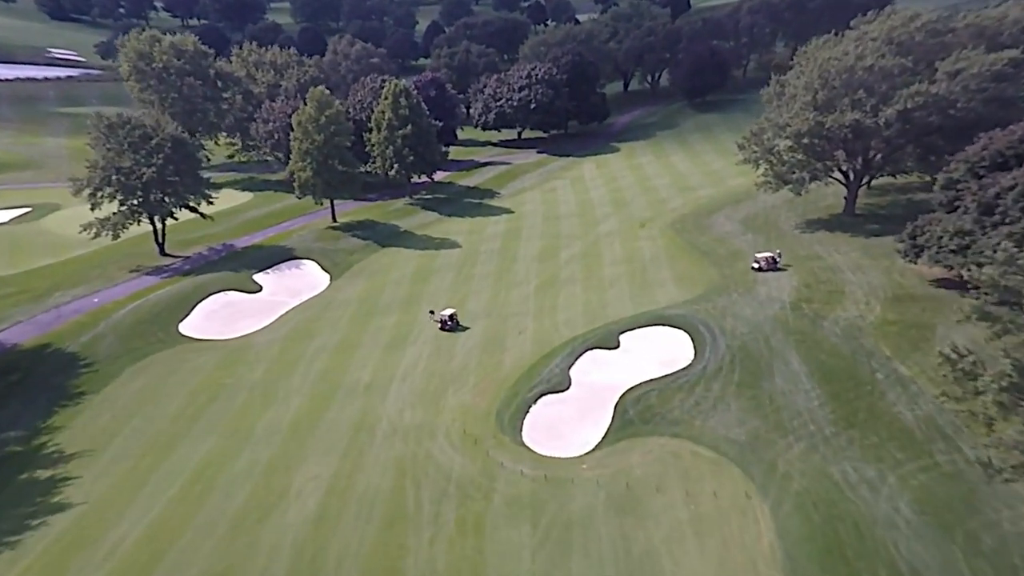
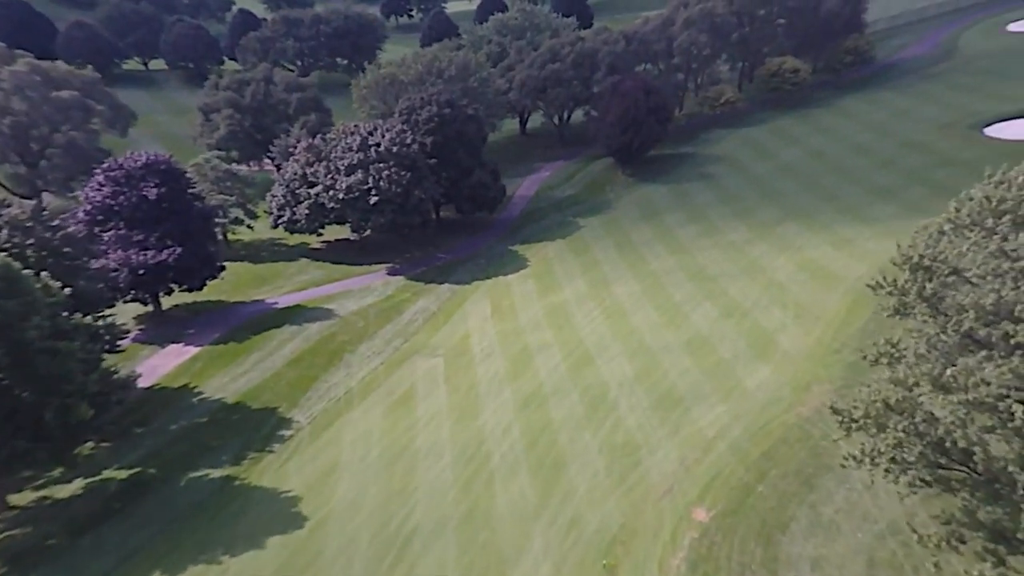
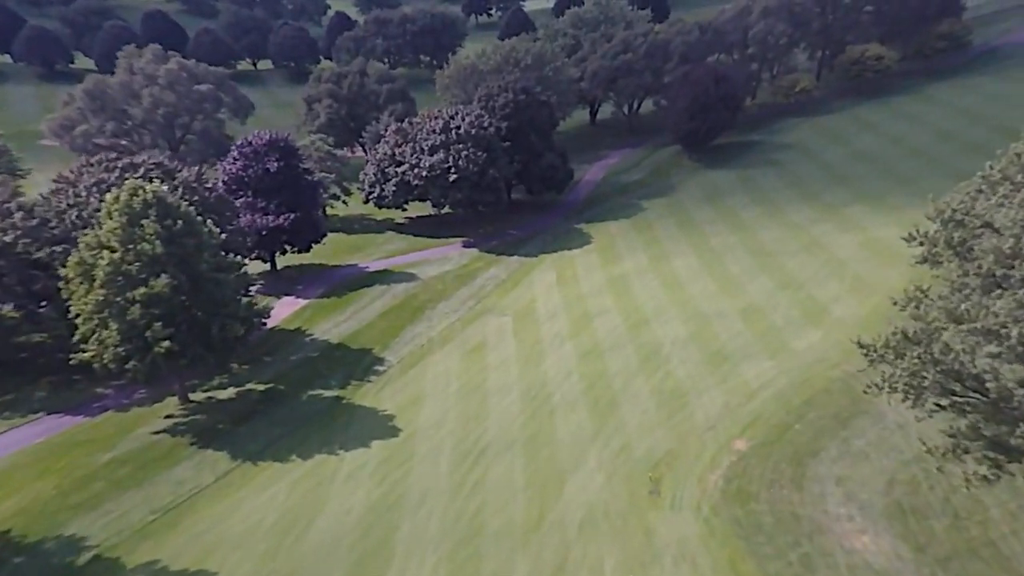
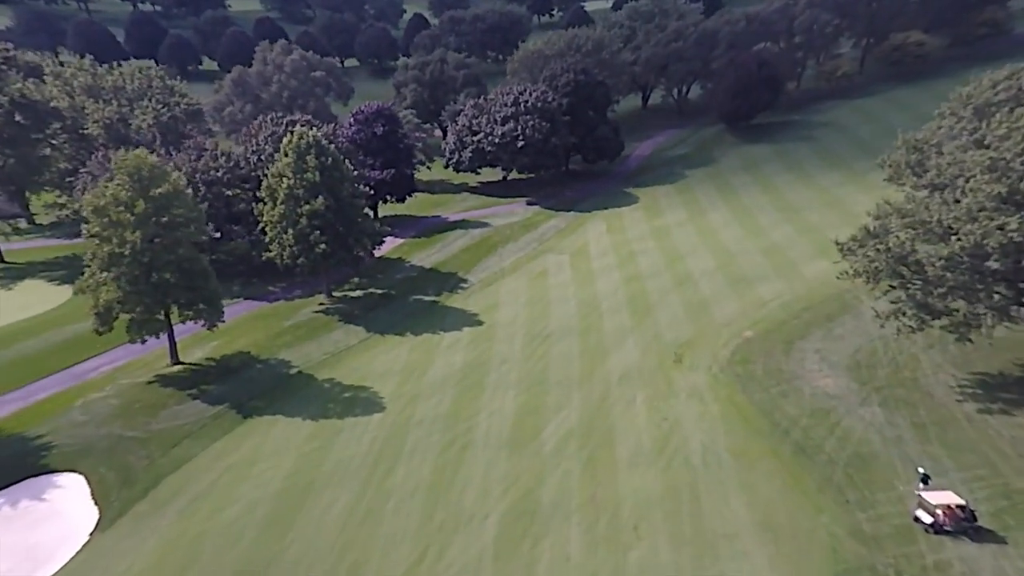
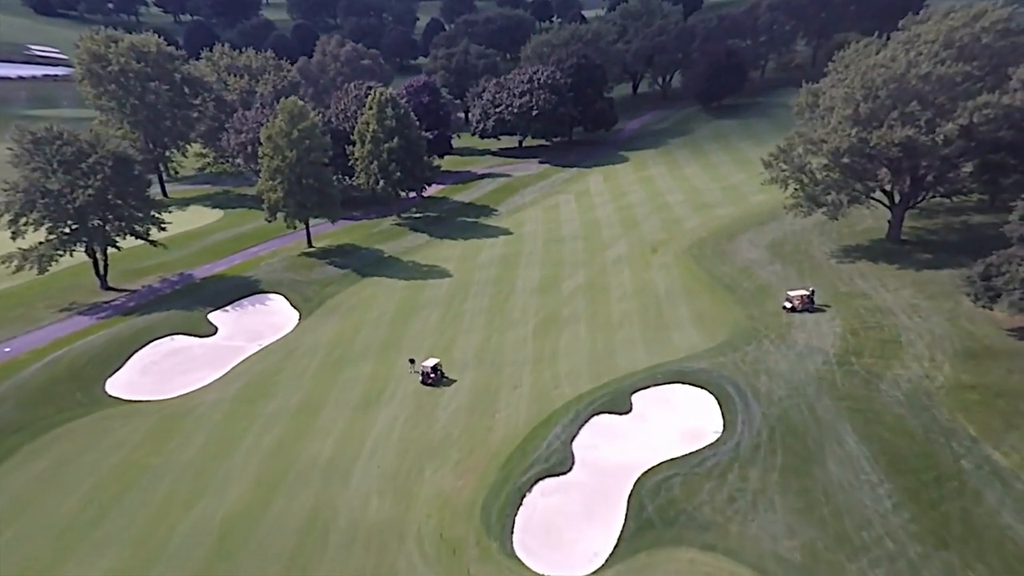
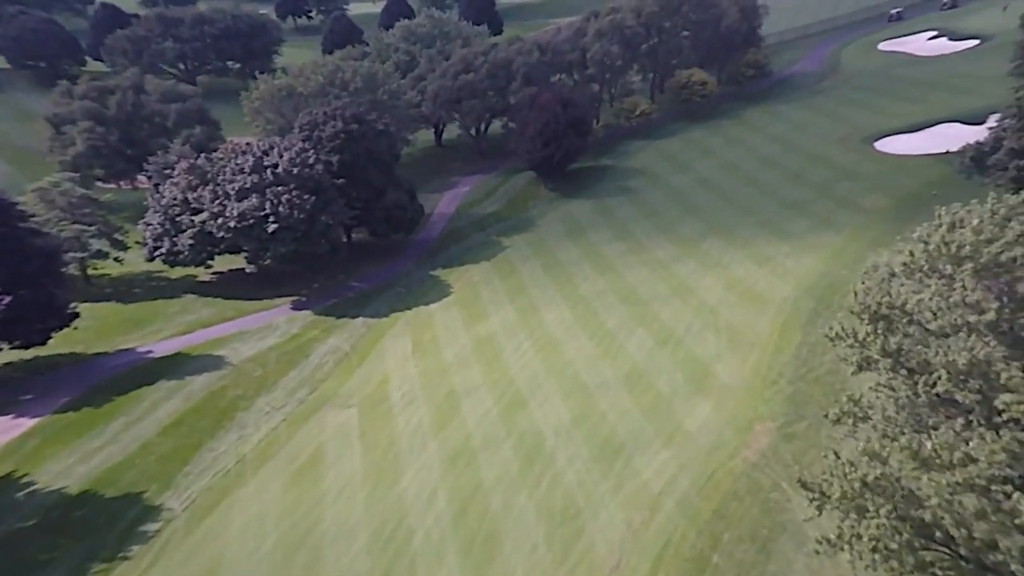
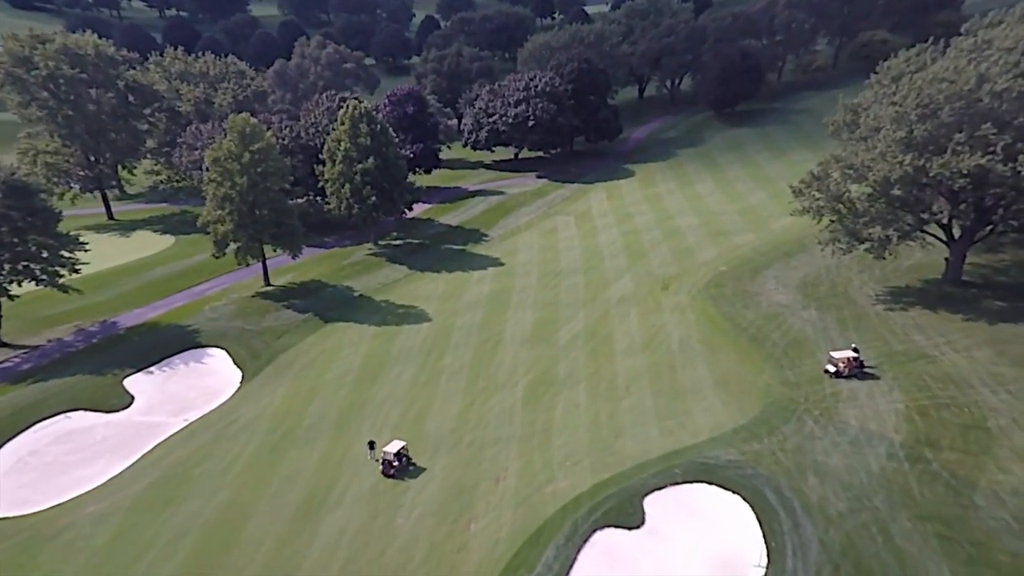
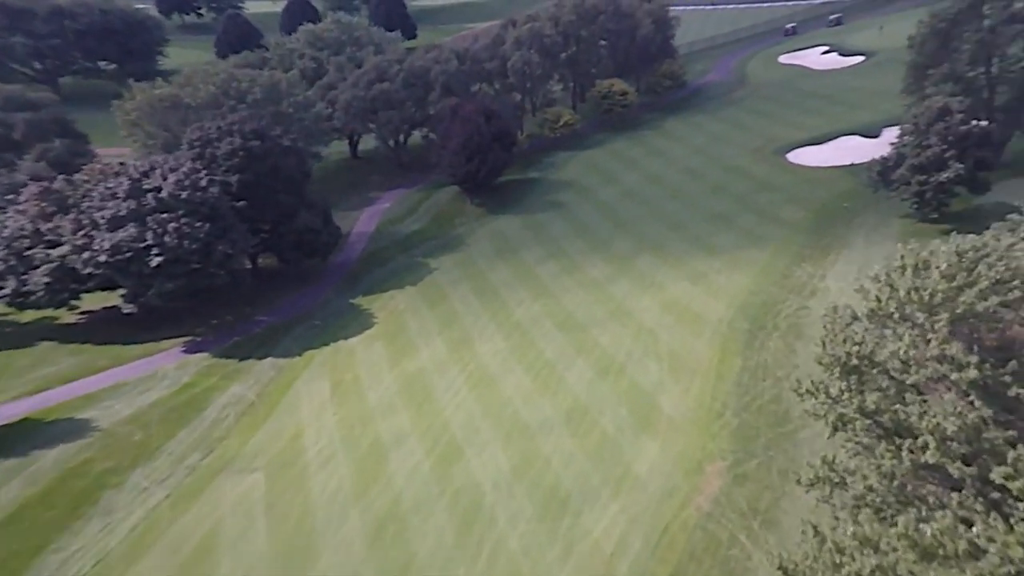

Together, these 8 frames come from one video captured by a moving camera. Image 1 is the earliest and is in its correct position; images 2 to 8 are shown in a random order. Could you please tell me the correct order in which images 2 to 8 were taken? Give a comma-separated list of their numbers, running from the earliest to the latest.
5, 7, 4, 3, 2, 6, 8
